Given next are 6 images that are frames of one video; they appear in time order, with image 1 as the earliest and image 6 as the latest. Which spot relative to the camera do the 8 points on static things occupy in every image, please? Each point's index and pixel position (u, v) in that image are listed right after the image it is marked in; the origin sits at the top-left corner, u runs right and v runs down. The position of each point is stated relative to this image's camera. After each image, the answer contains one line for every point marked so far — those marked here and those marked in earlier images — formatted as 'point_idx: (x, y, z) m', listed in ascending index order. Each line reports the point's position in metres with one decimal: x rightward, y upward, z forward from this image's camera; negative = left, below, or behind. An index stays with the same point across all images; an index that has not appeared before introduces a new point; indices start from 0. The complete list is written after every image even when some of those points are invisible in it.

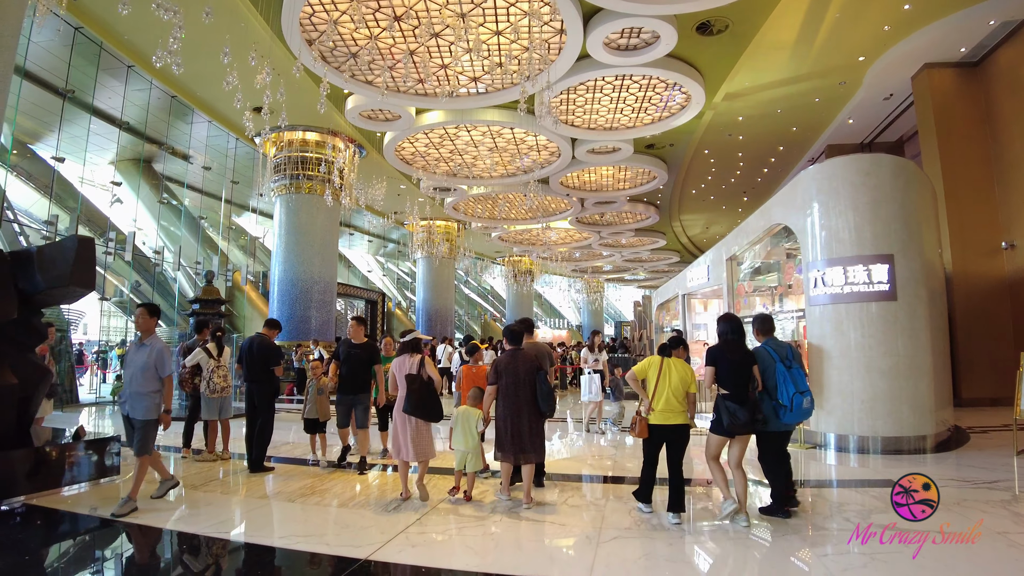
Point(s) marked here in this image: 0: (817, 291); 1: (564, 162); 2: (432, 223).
0: (+3.0, 0.0, +5.8) m
1: (+1.0, +2.5, +11.5) m
2: (-2.6, +2.1, +19.1) m
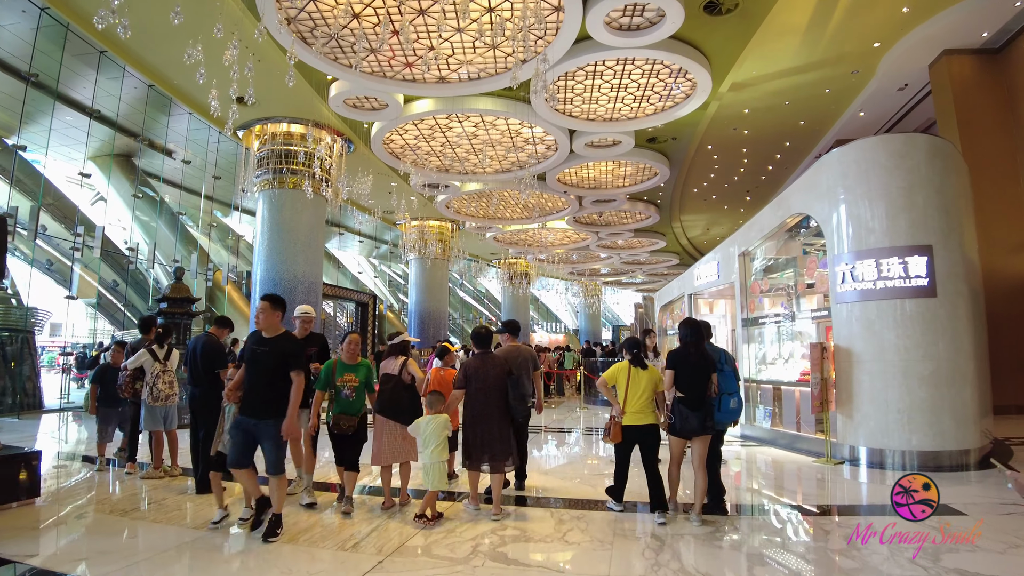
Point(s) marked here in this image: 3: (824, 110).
0: (+3.0, 0.0, +5.2) m
1: (+0.9, +2.5, +10.9) m
2: (-2.8, +2.1, +18.5) m
3: (+6.2, +3.6, +11.5) m
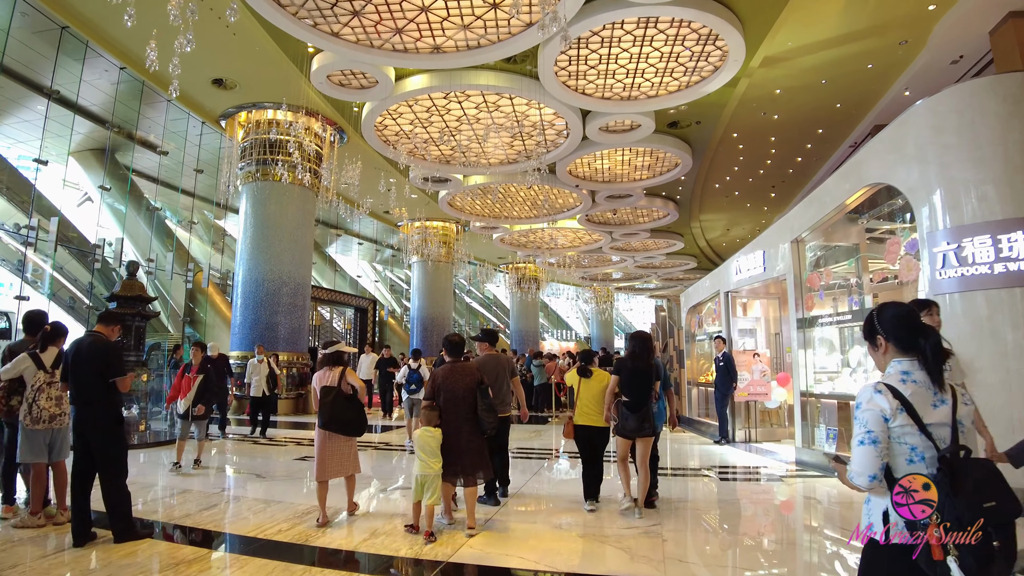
0: (+3.0, +0.1, +4.0) m
1: (+1.0, +2.5, +9.8) m
2: (-2.5, +1.9, +17.4) m
3: (+6.3, +3.6, +10.3) m
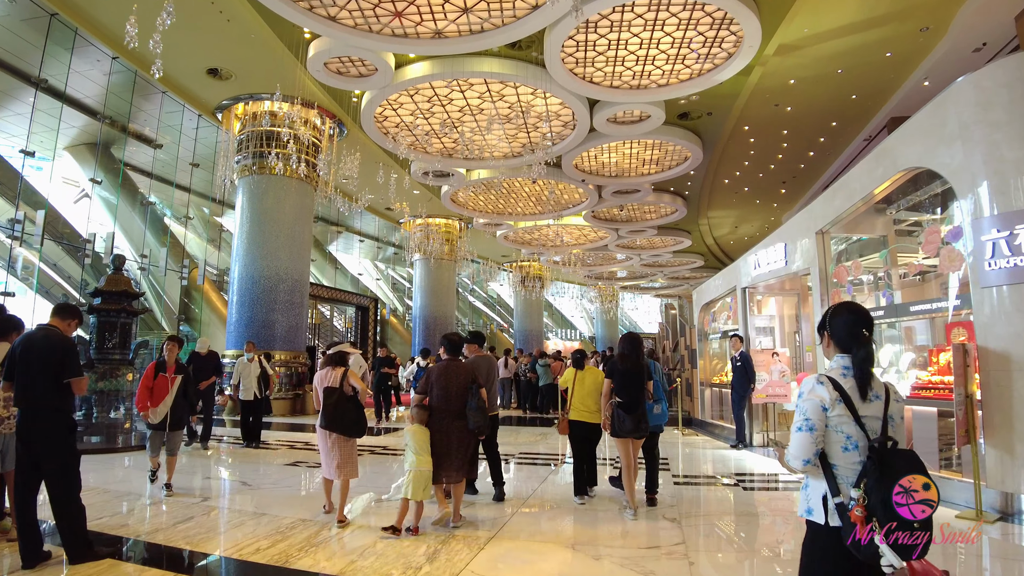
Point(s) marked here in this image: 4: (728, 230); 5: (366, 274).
0: (+3.0, +0.1, +3.7) m
1: (+1.1, +2.5, +9.5) m
2: (-2.4, +2.0, +17.1) m
3: (+6.4, +3.6, +10.0) m
4: (+7.3, +2.0, +19.5) m
5: (-5.0, +0.5, +19.7) m
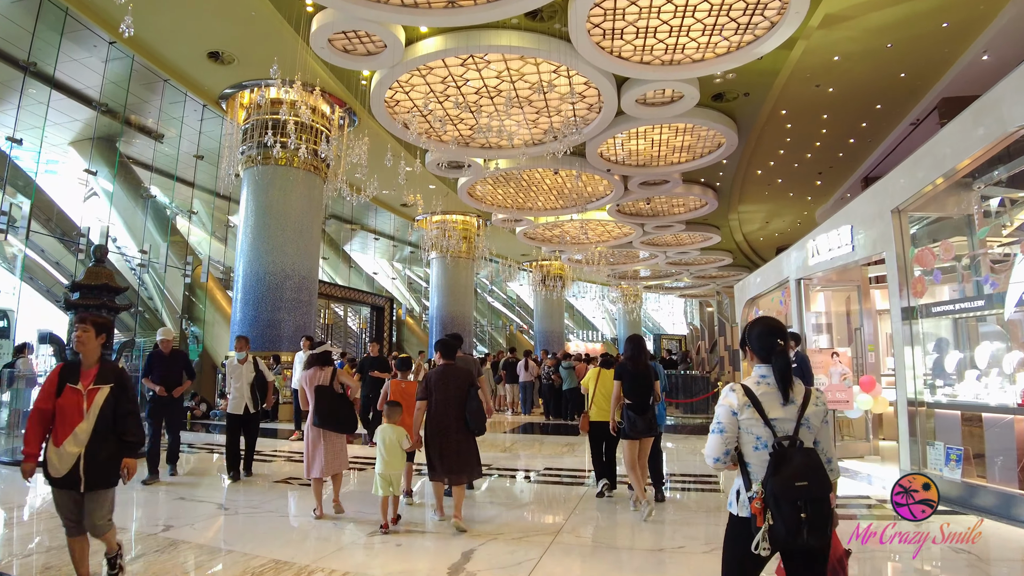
0: (+3.1, +0.2, +2.9) m
1: (+1.4, +2.6, +8.8) m
2: (-1.9, +2.0, +16.5) m
3: (+6.7, +3.7, +9.1) m
4: (+7.9, +2.0, +18.6) m
5: (-4.3, +0.5, +19.2) m
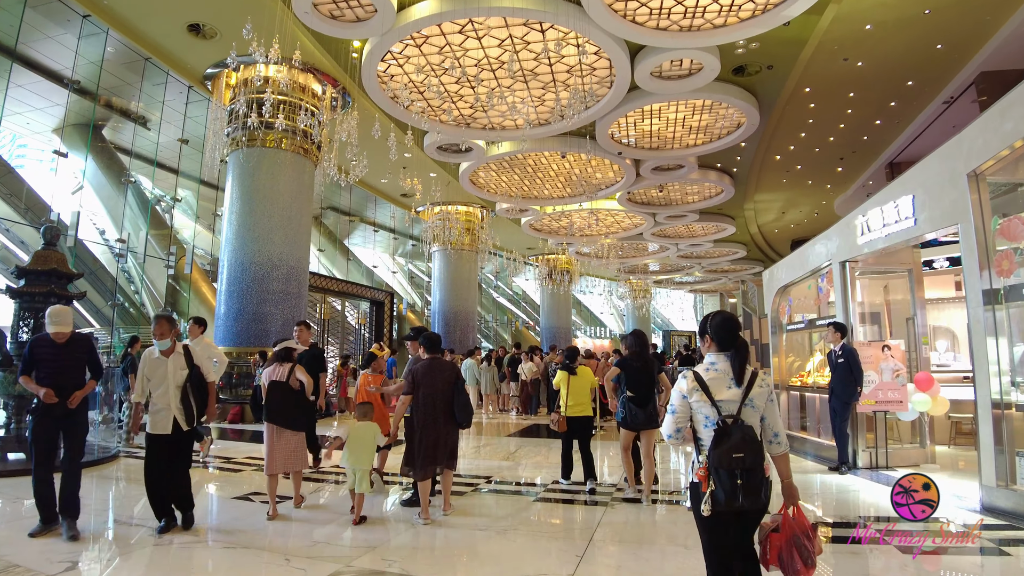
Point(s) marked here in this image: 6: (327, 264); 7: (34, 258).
0: (+3.1, +0.4, +2.2) m
1: (+1.5, +2.7, +8.1) m
2: (-1.7, +2.2, +15.8) m
3: (+6.7, +3.9, +8.3) m
4: (+8.1, +2.2, +17.8) m
5: (-4.1, +0.6, +18.5) m
6: (-5.0, +0.6, +15.6) m
7: (-4.1, +0.3, +5.0) m
